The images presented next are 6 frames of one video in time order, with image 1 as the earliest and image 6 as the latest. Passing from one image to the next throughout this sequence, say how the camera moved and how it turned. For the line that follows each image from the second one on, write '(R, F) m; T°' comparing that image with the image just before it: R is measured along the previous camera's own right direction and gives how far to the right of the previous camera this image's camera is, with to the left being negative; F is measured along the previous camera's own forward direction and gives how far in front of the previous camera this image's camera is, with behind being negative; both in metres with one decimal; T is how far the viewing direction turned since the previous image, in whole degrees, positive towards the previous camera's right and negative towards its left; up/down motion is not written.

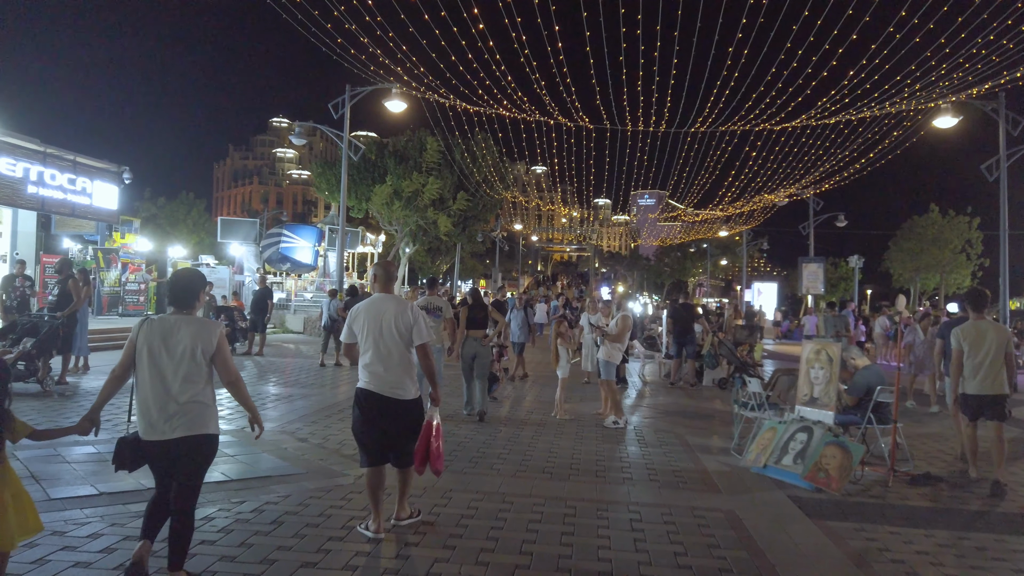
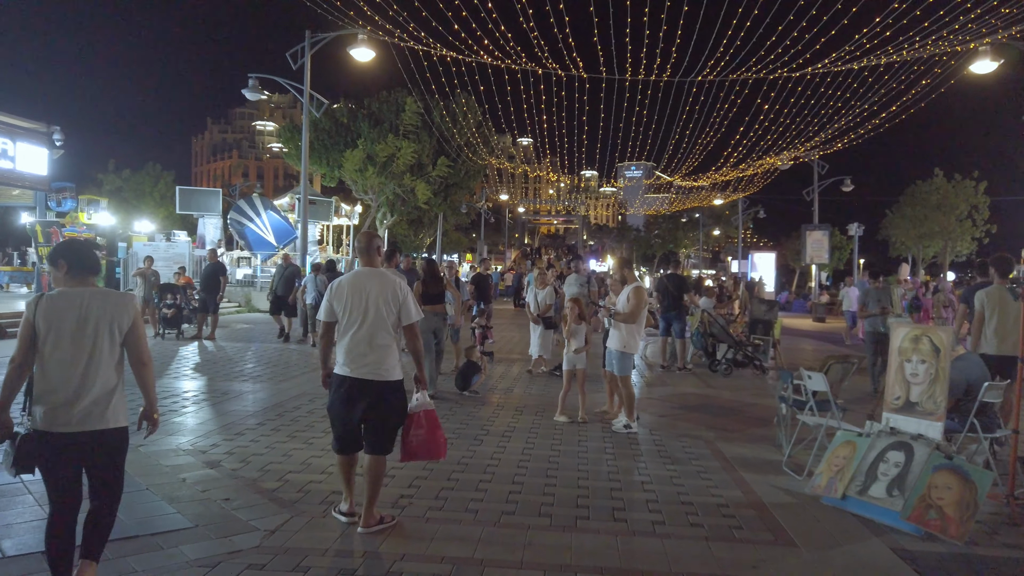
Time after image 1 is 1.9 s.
(0.0, +2.0) m; +1°
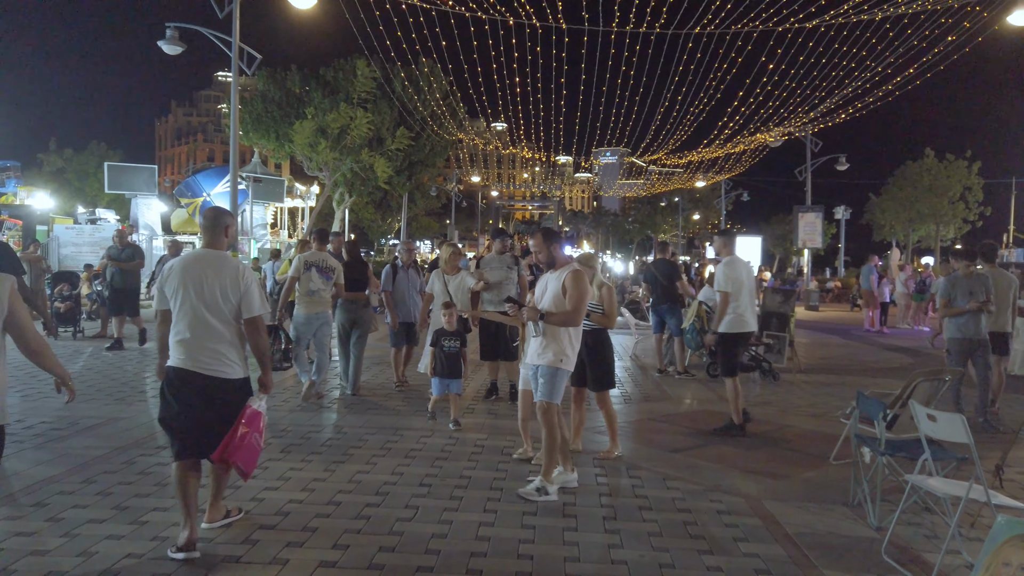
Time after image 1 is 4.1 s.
(+0.1, +2.3) m; +2°
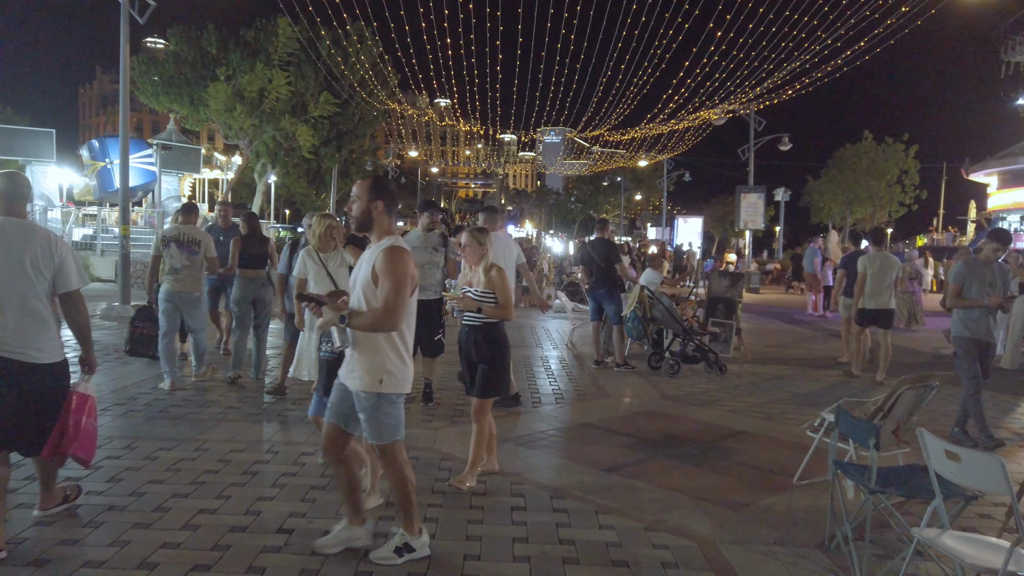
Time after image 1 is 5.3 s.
(+0.3, +1.1) m; +4°
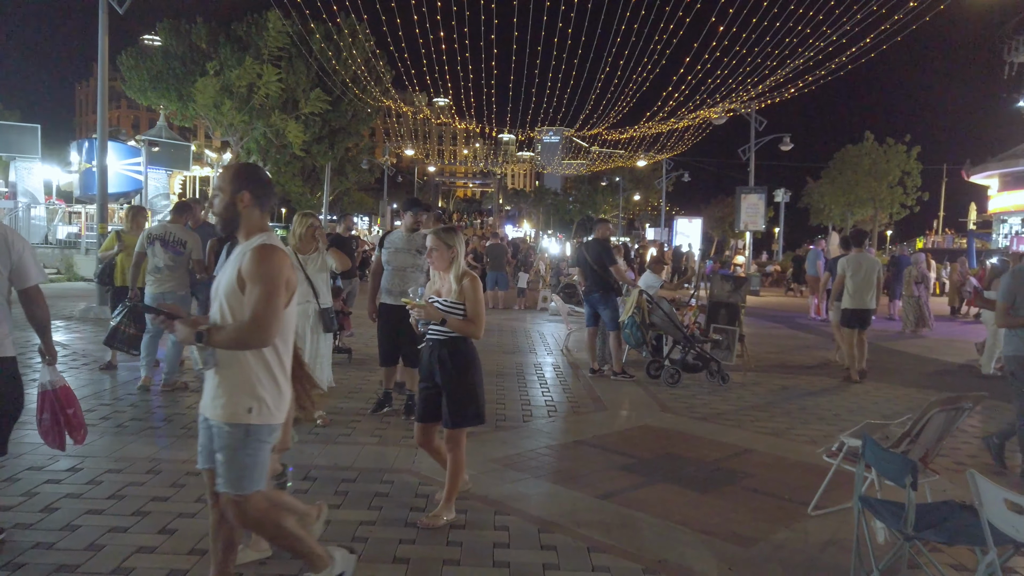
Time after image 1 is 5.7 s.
(+0.1, +0.5) m; 0°
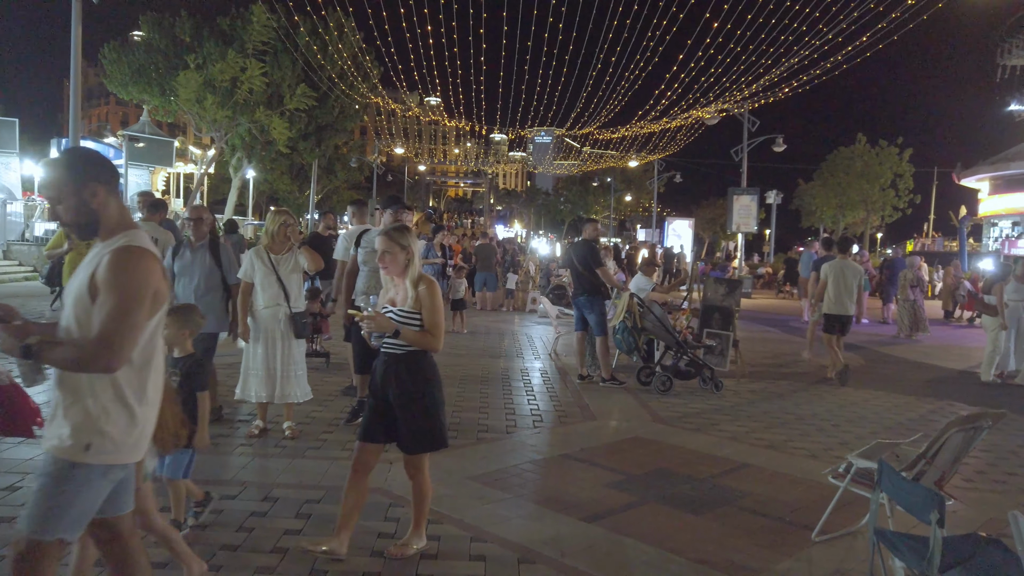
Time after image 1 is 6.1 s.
(+0.1, +0.4) m; +1°
